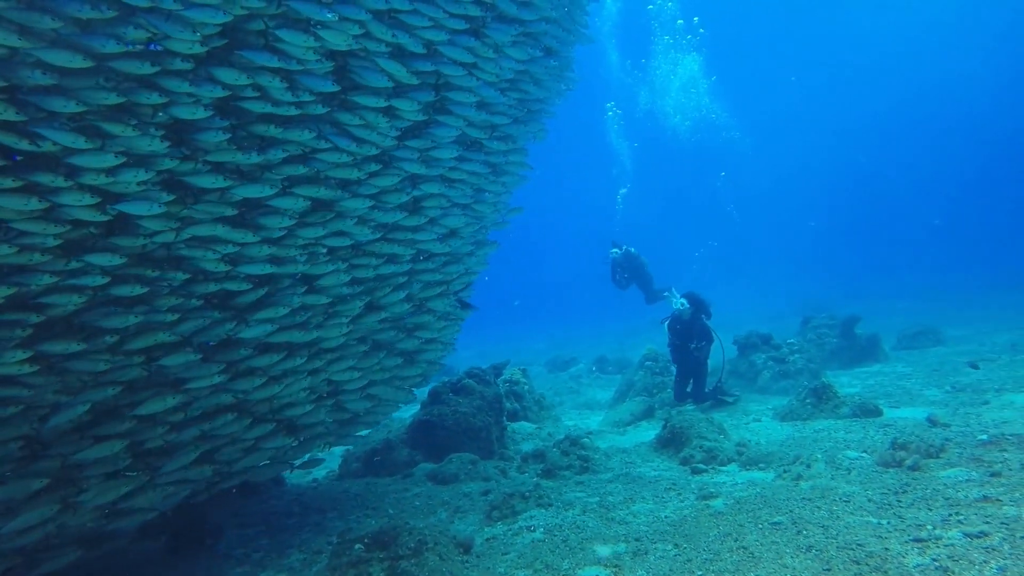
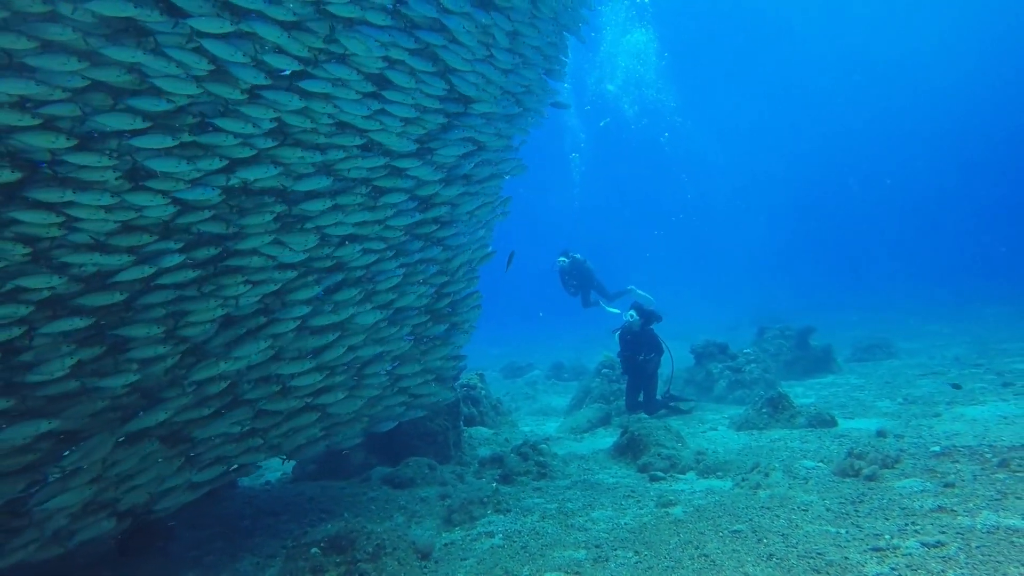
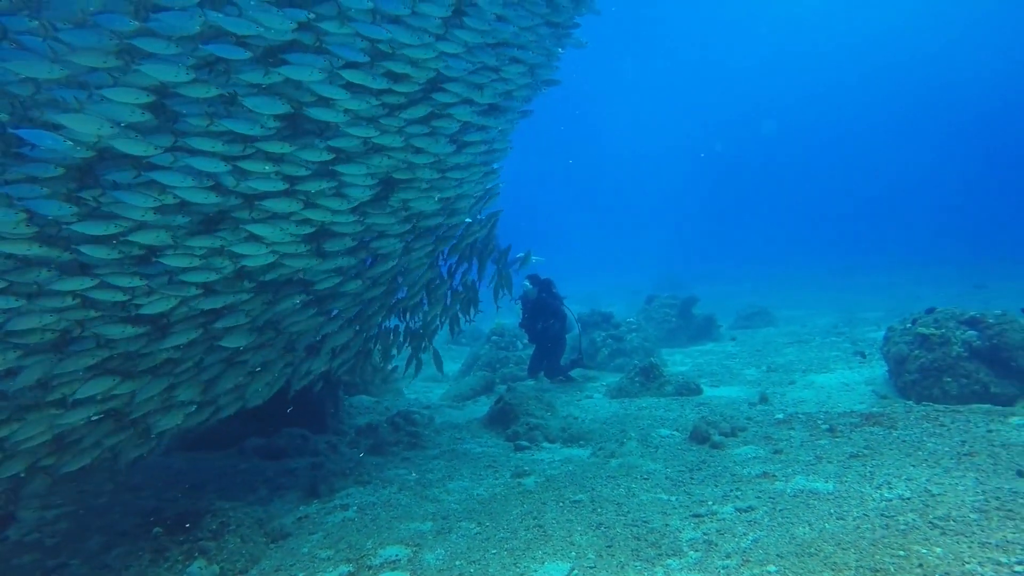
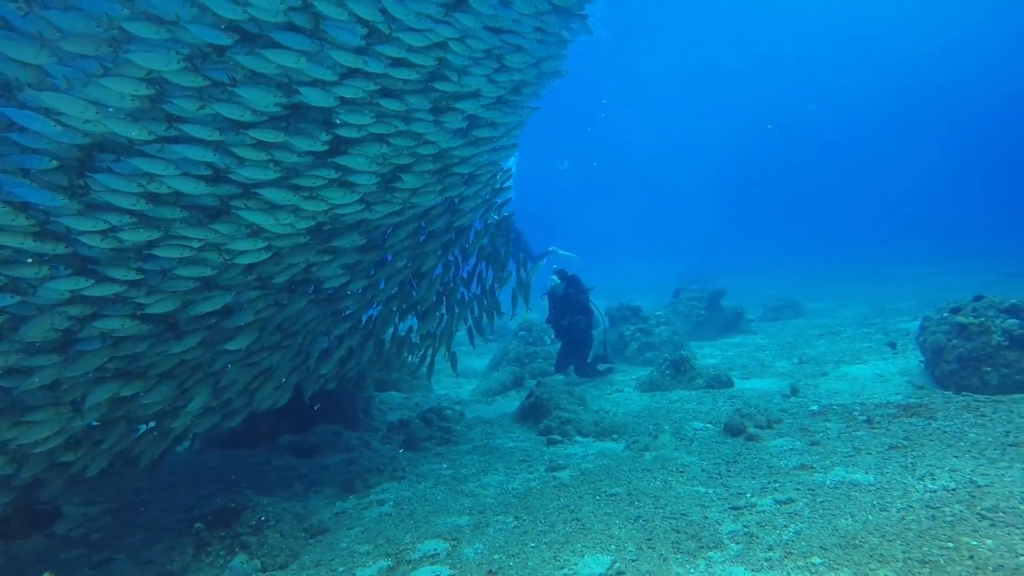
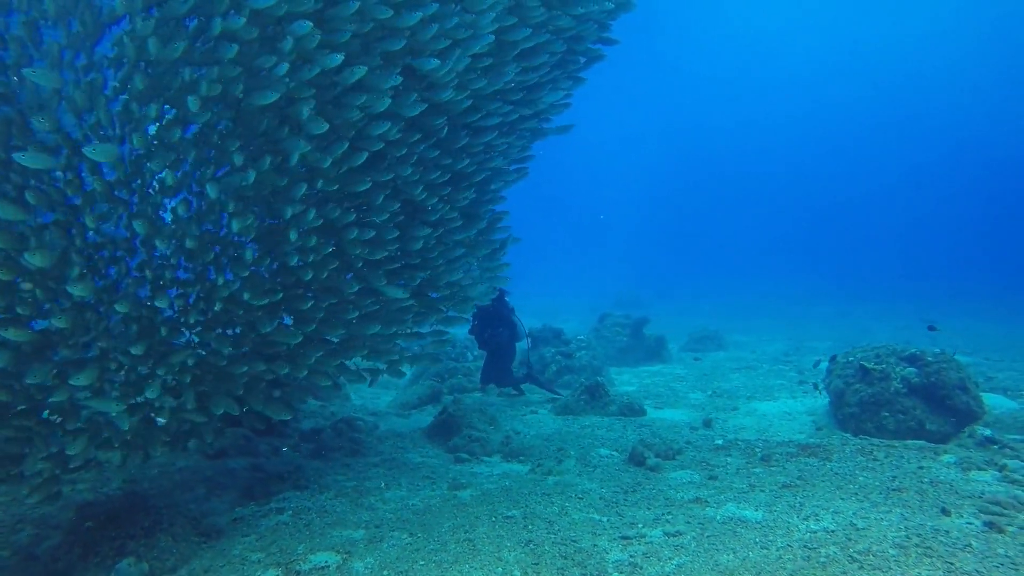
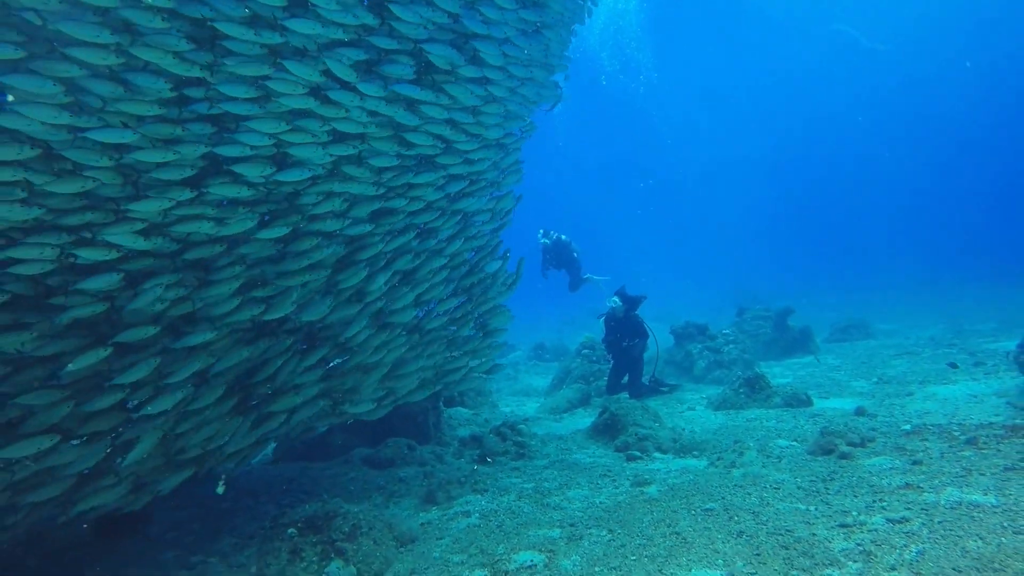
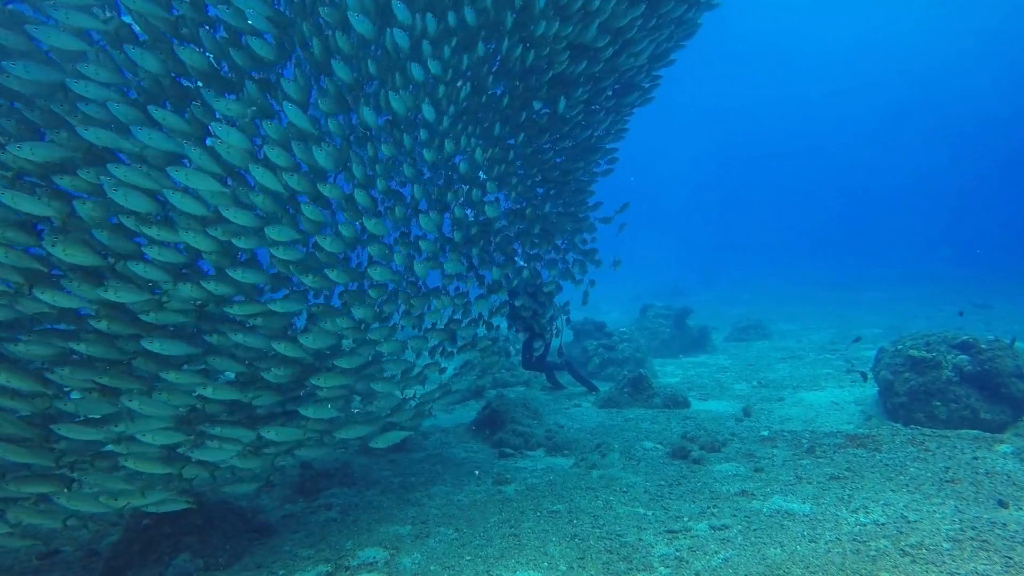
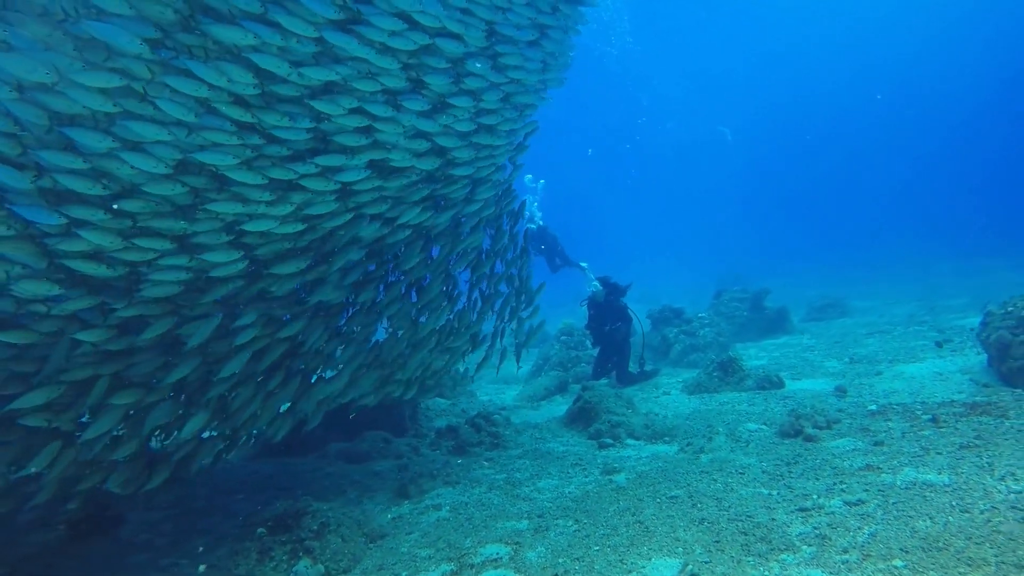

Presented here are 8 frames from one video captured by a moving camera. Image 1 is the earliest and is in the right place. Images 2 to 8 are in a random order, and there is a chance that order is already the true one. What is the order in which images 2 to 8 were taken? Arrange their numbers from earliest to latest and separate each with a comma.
2, 6, 8, 4, 3, 5, 7
